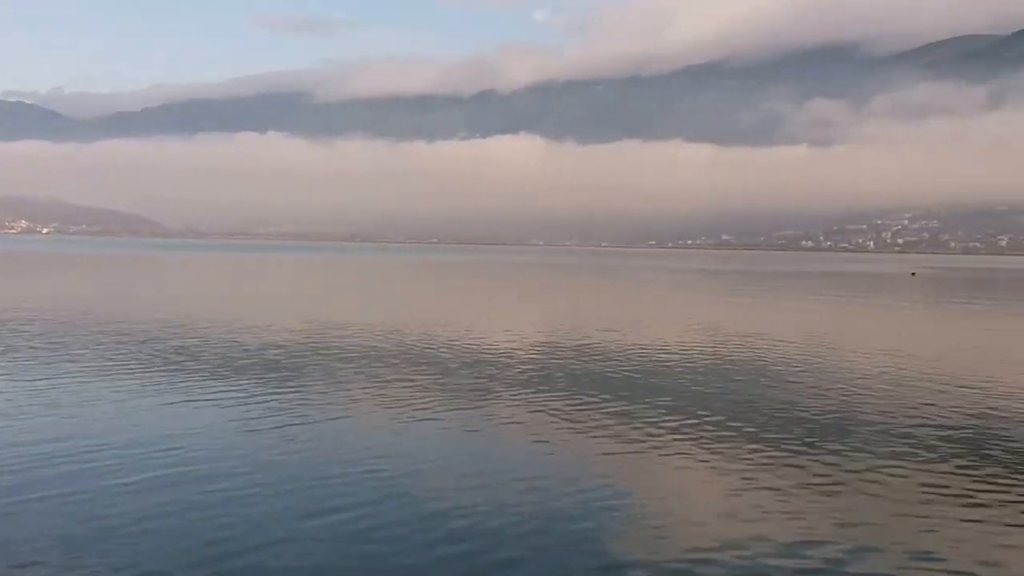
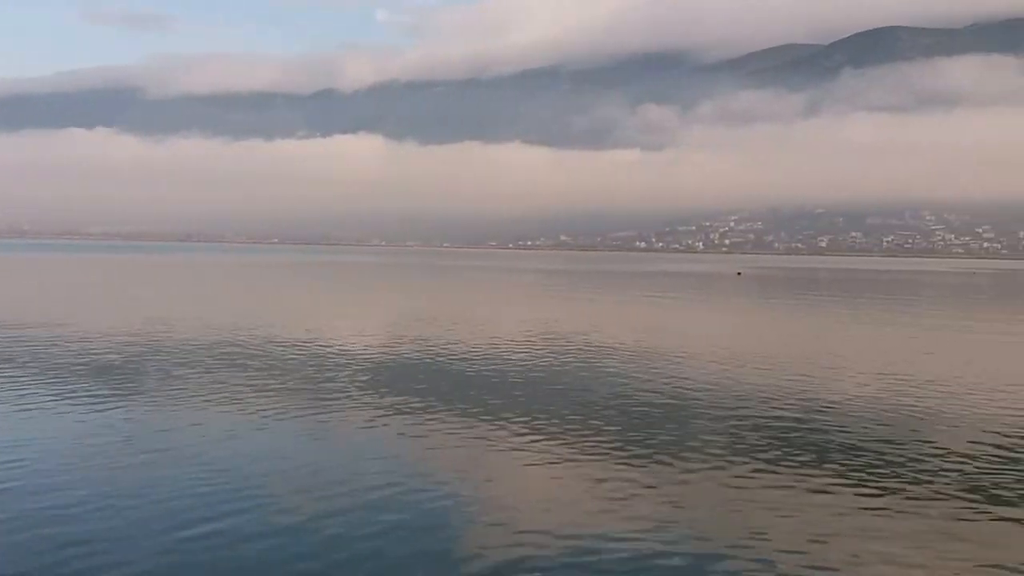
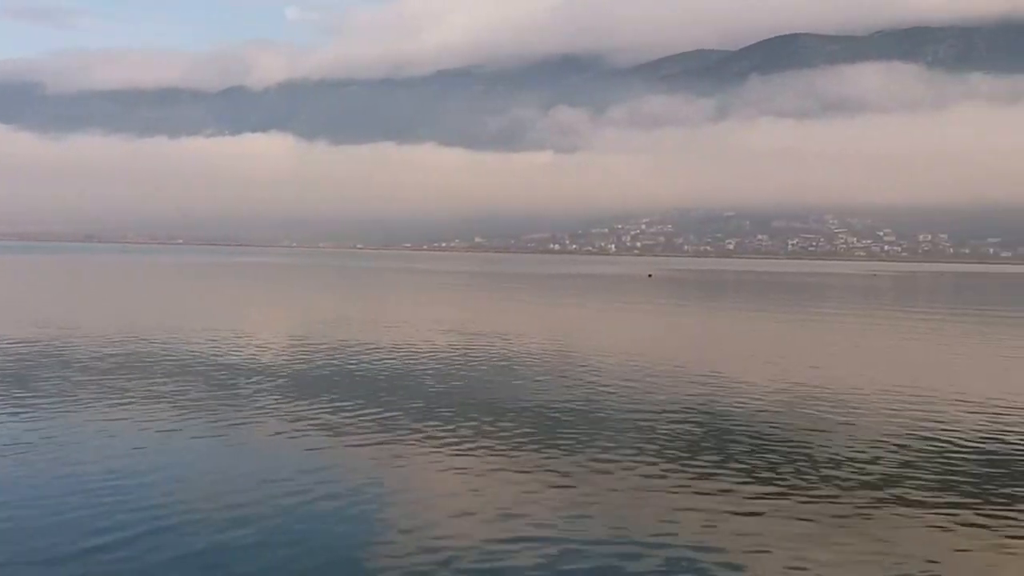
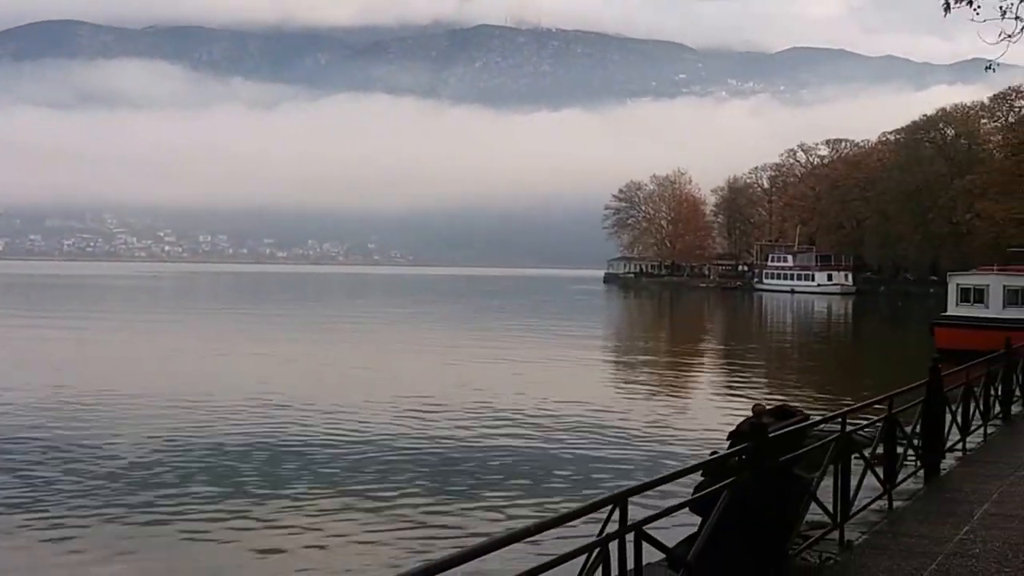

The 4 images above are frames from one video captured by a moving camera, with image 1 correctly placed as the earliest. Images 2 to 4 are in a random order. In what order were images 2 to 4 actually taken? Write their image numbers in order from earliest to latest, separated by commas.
2, 3, 4
